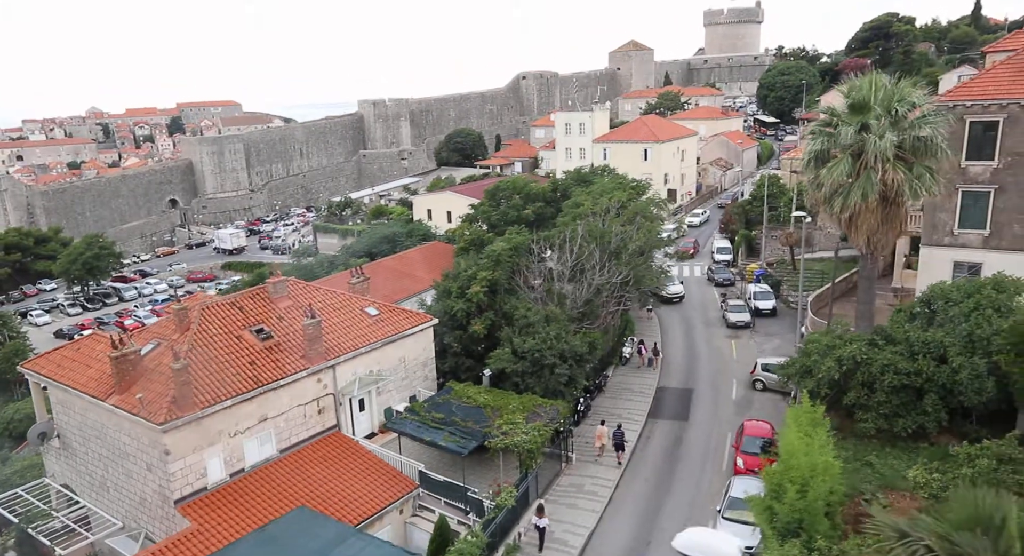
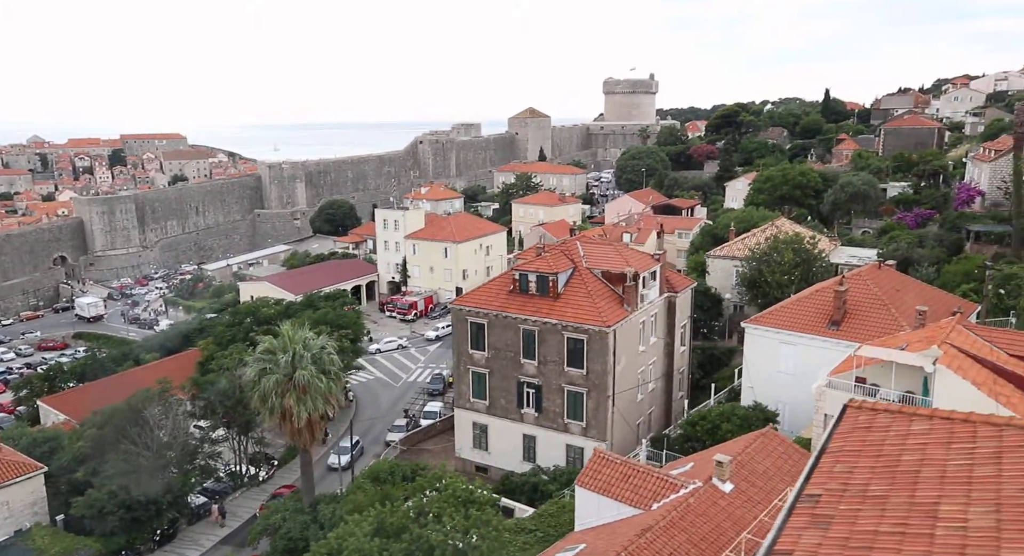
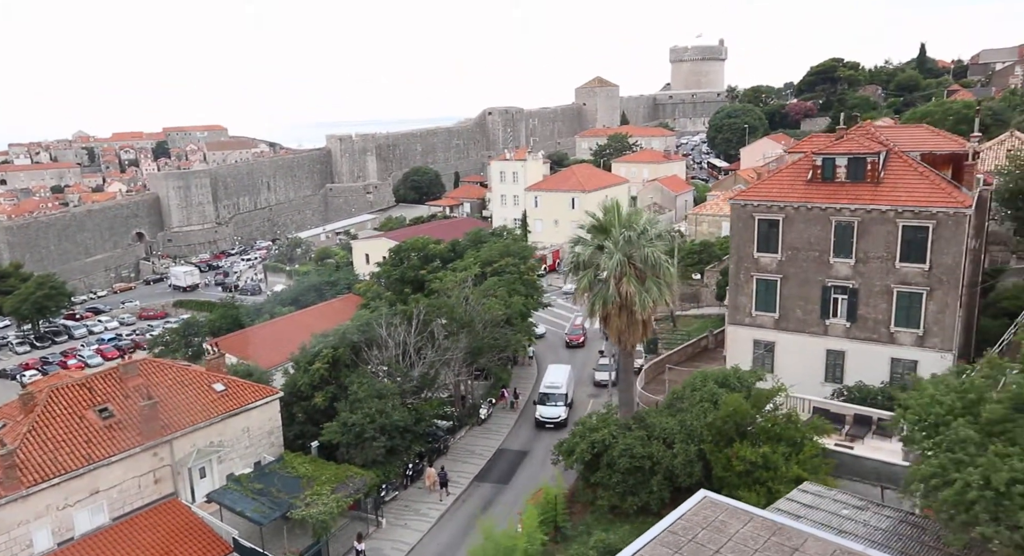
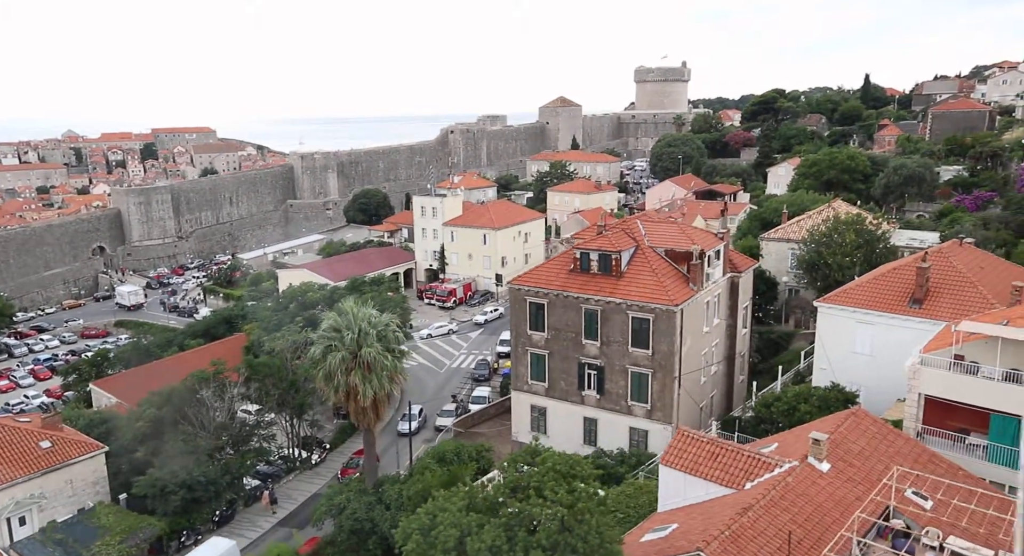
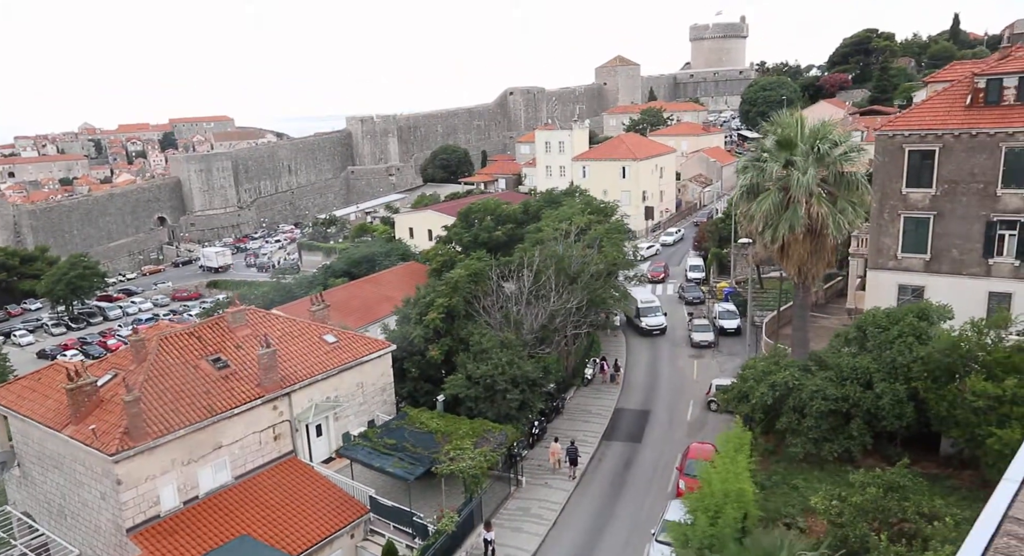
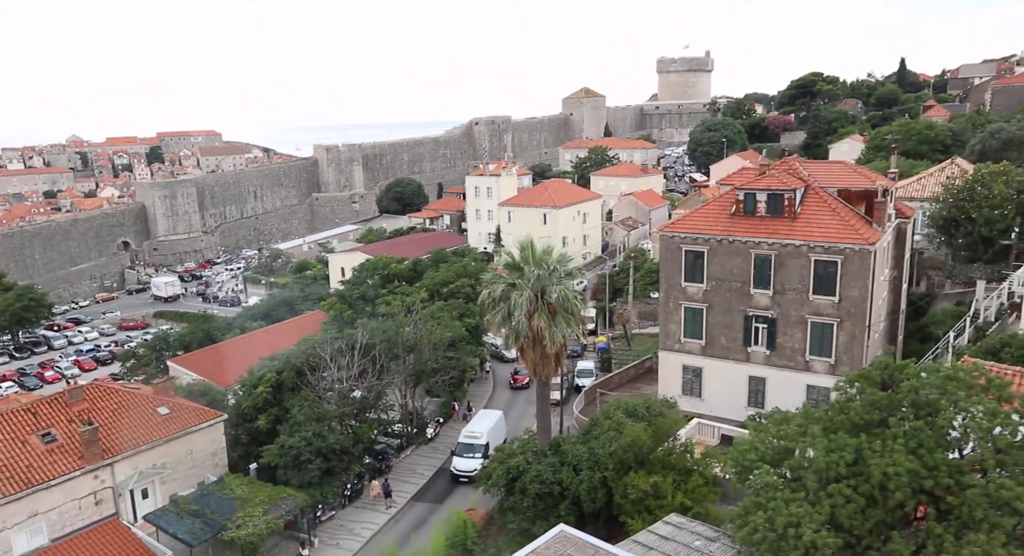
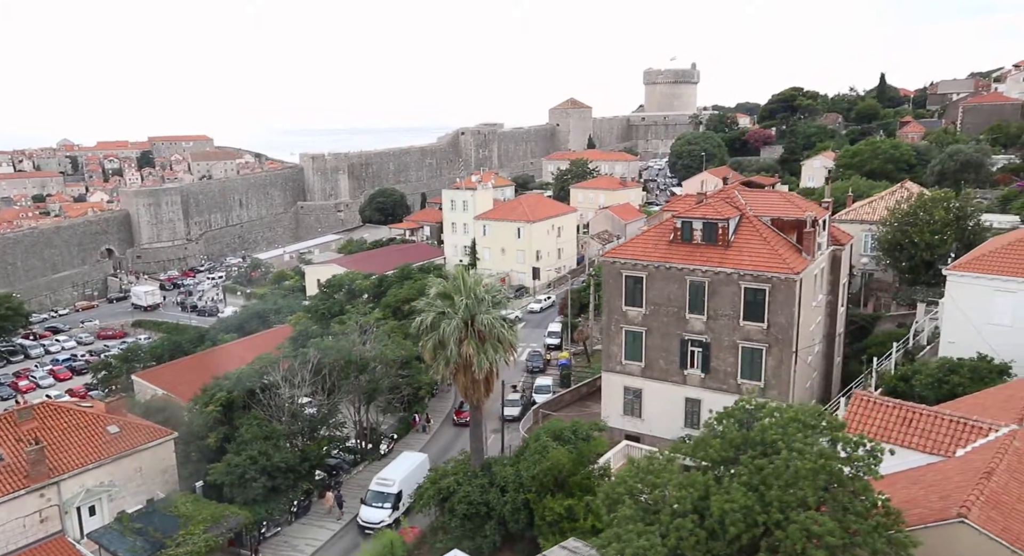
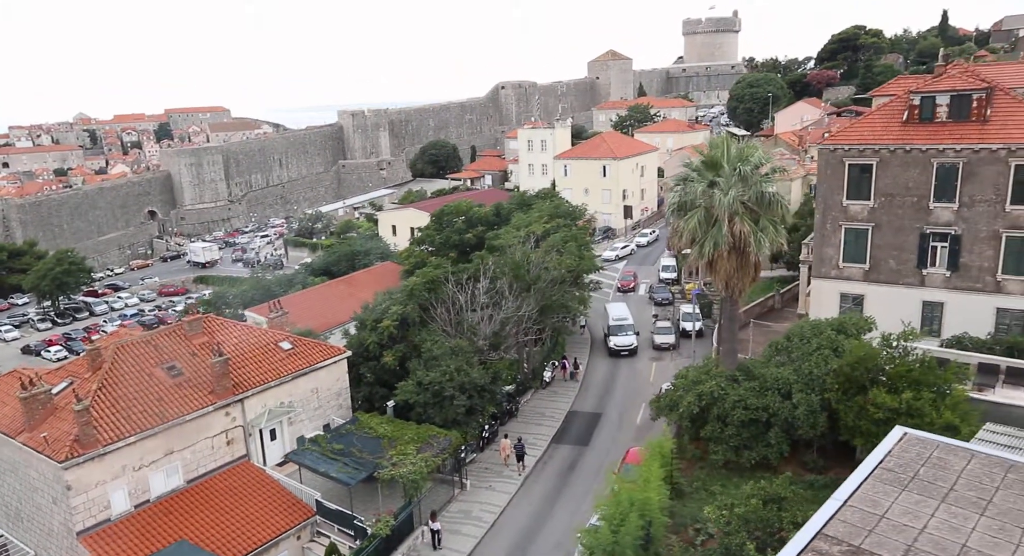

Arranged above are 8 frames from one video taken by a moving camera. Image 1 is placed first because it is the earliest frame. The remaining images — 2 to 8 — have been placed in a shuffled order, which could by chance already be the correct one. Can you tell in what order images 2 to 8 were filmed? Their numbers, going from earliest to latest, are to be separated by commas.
5, 8, 3, 6, 7, 4, 2
